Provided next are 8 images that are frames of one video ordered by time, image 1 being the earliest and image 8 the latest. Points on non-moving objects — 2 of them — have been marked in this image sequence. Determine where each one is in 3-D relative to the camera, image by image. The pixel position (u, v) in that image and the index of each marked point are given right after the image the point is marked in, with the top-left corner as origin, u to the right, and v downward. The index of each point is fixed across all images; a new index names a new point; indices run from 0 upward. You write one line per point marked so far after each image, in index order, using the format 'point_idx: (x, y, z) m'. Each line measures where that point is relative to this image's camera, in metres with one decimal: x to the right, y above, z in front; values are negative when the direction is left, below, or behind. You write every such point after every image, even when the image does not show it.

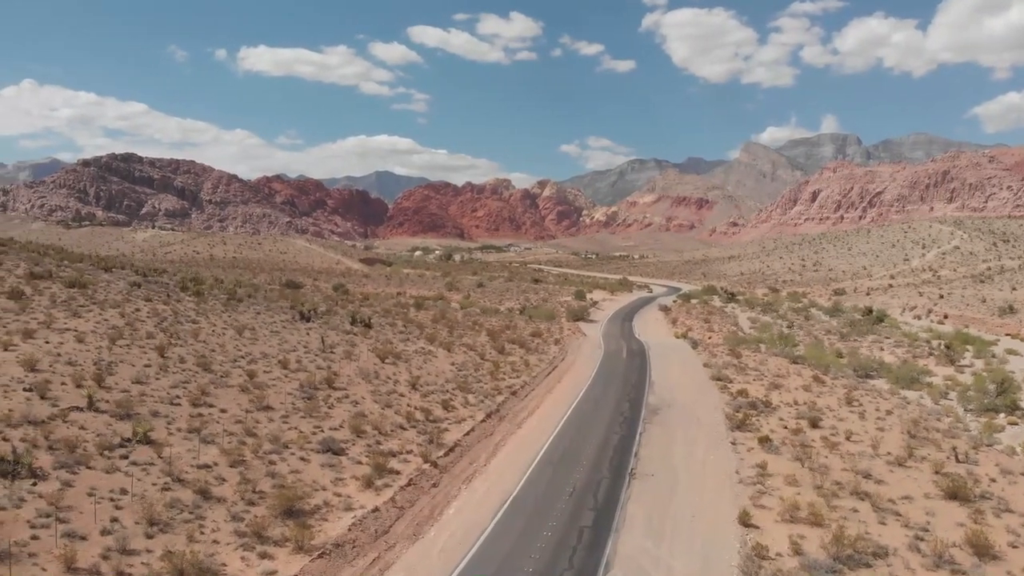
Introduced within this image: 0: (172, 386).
0: (-9.3, -2.7, +17.5) m
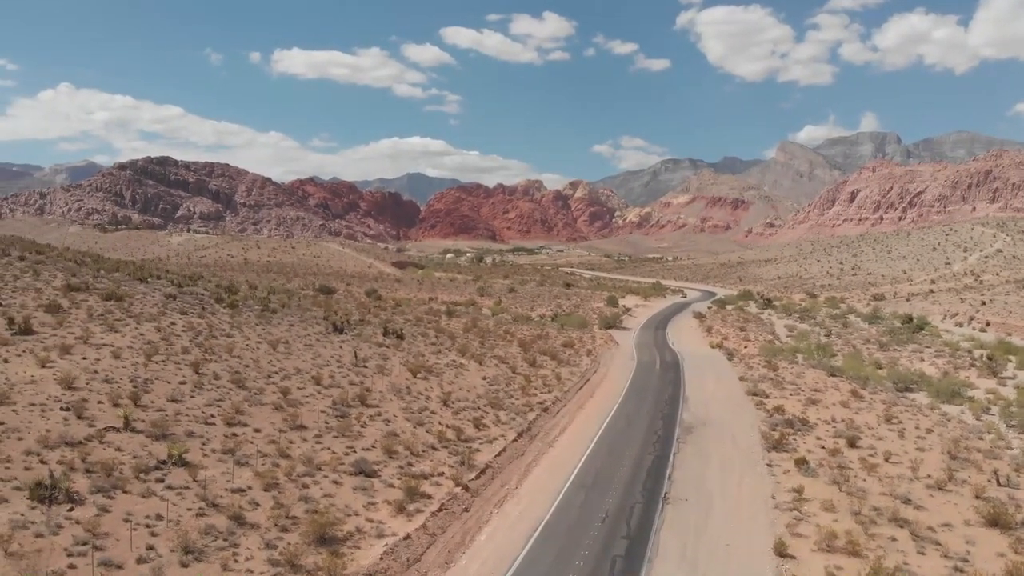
0: (-8.4, -3.2, +17.3) m
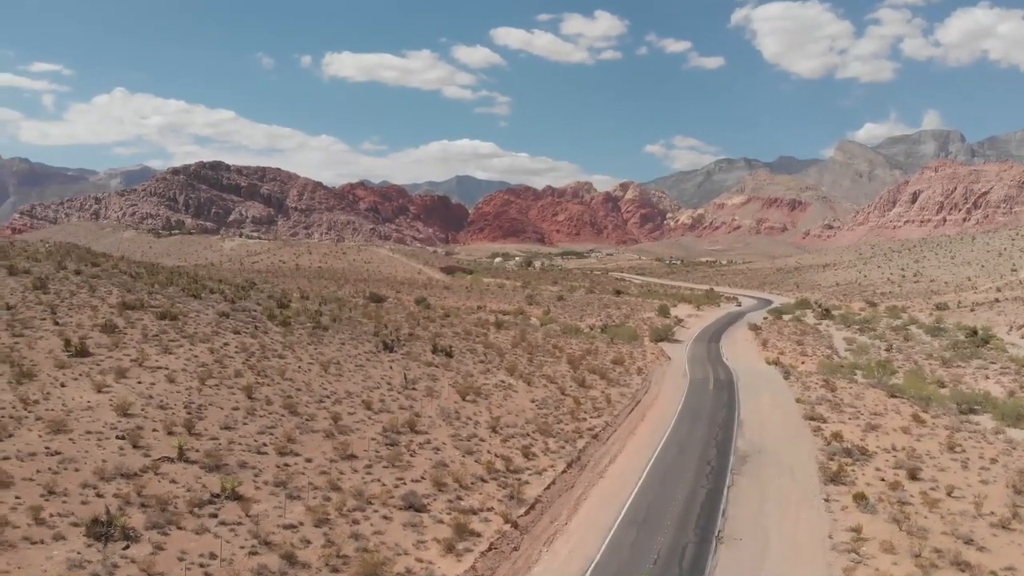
0: (-6.8, -3.9, +17.1) m
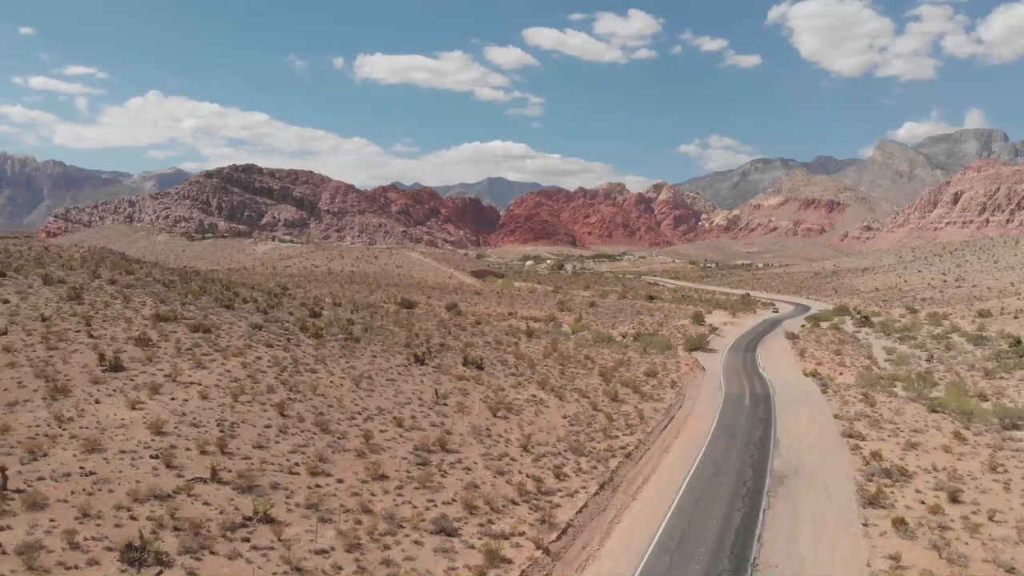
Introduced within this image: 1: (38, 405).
0: (-5.9, -4.3, +16.9) m
1: (-11.5, -2.9, +15.3) m
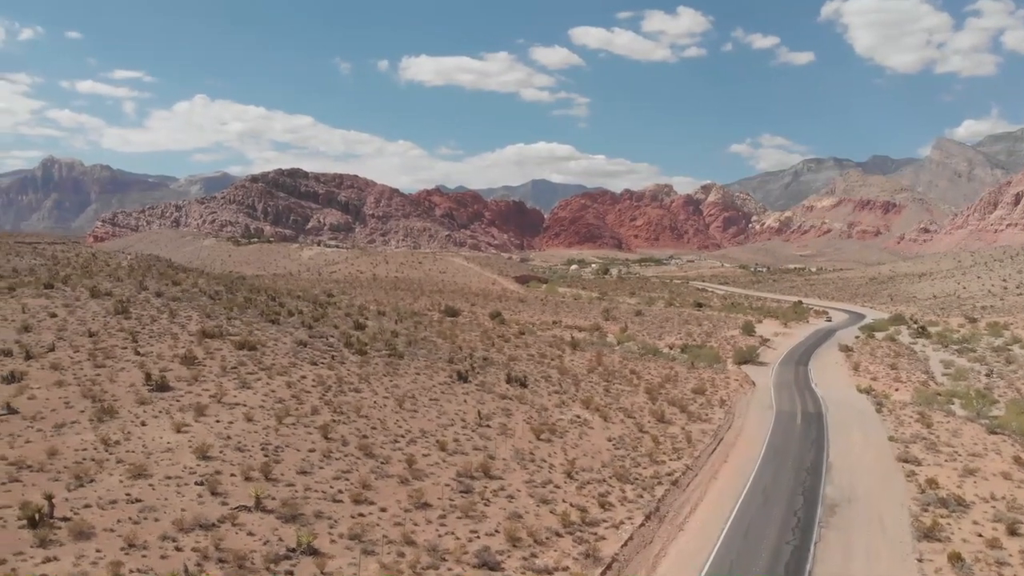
0: (-4.7, -4.9, +16.6) m
1: (-10.3, -3.4, +15.2) m
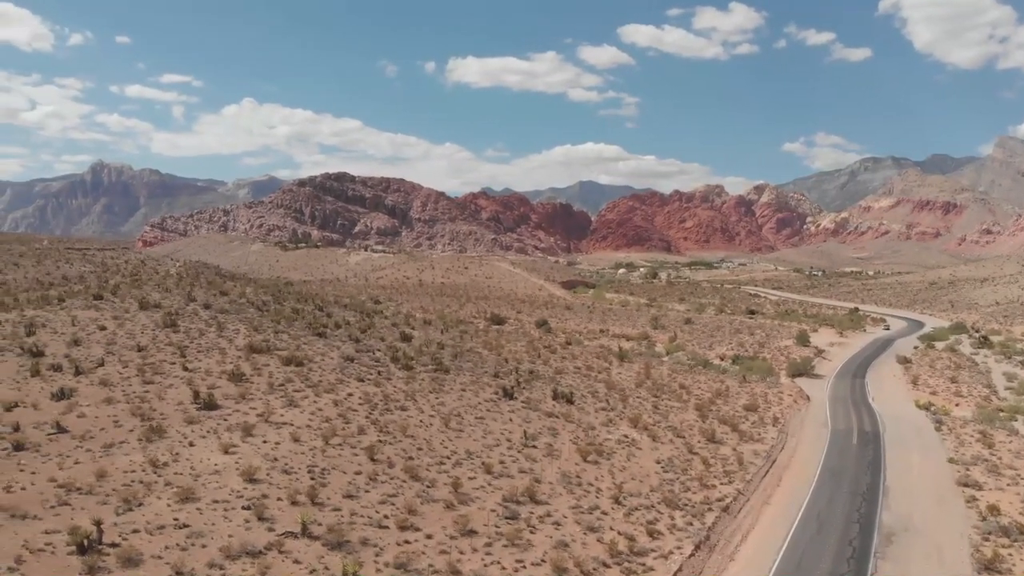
0: (-3.4, -5.5, +16.3) m
1: (-9.0, -3.8, +15.2) m
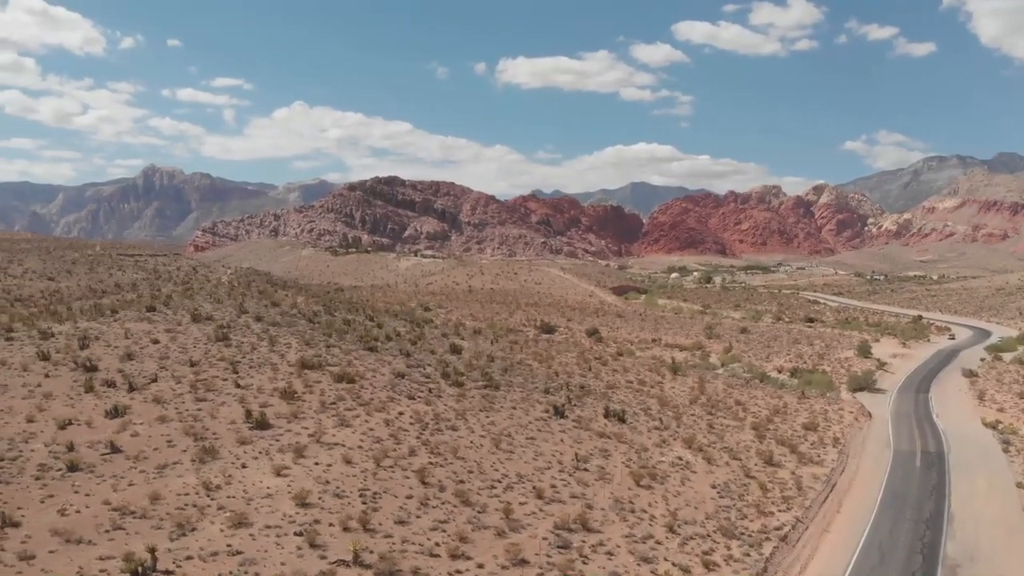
0: (-2.0, -6.0, +15.9) m
1: (-7.7, -4.3, +15.0) m
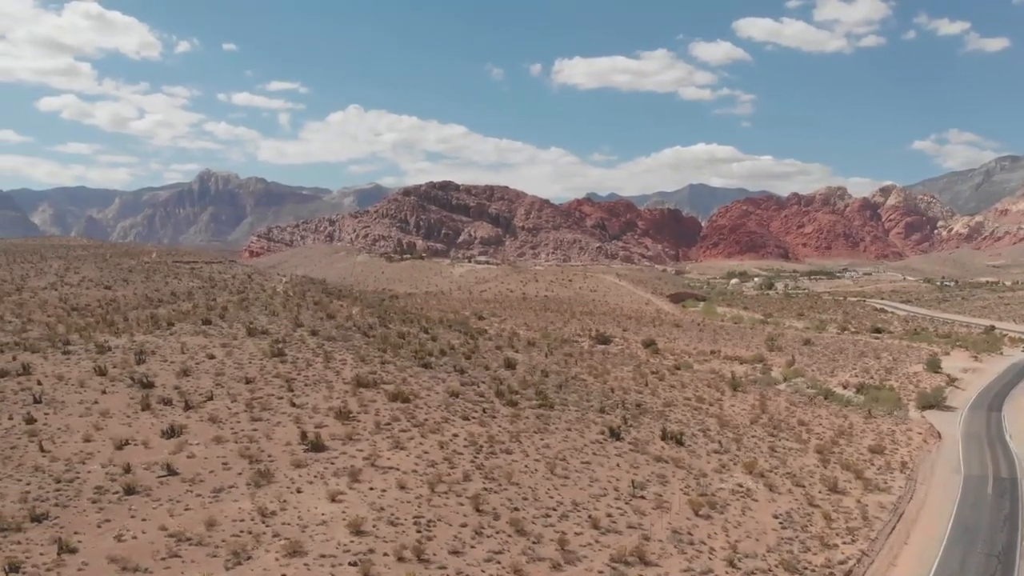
0: (-0.7, -6.6, +15.5) m
1: (-6.3, -4.7, +14.9) m
